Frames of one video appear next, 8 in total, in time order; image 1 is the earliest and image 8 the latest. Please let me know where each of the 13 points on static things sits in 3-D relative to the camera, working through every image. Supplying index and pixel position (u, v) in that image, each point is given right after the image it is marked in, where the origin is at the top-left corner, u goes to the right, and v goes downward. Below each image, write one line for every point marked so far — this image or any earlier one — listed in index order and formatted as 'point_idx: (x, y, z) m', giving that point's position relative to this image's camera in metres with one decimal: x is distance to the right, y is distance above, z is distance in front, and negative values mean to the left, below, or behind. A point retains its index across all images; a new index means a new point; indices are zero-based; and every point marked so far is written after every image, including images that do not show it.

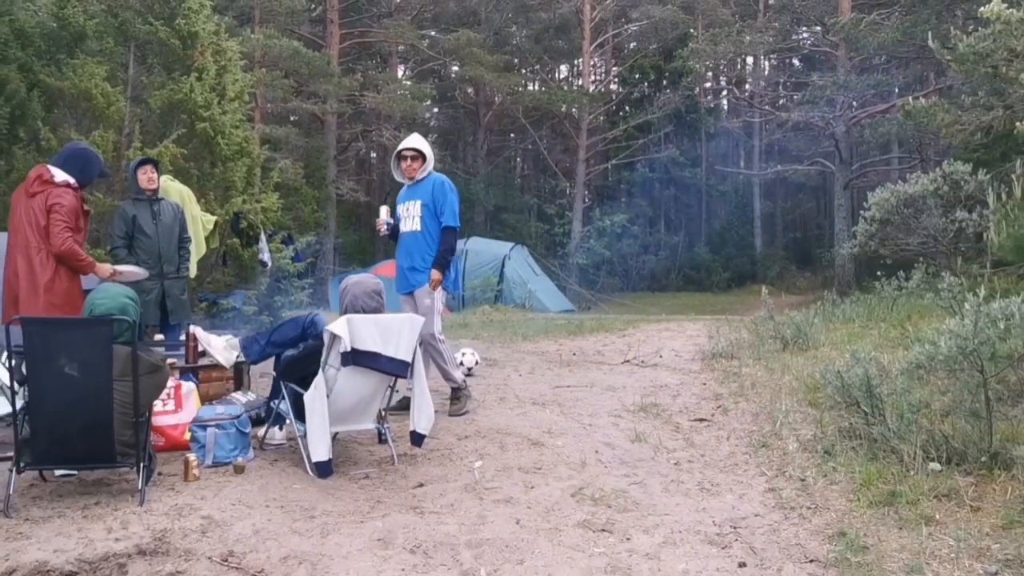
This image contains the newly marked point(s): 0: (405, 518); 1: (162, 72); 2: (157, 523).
0: (-0.4, -0.8, +3.6) m
1: (-3.2, +2.0, +9.2) m
2: (-1.2, -0.8, +3.4) m
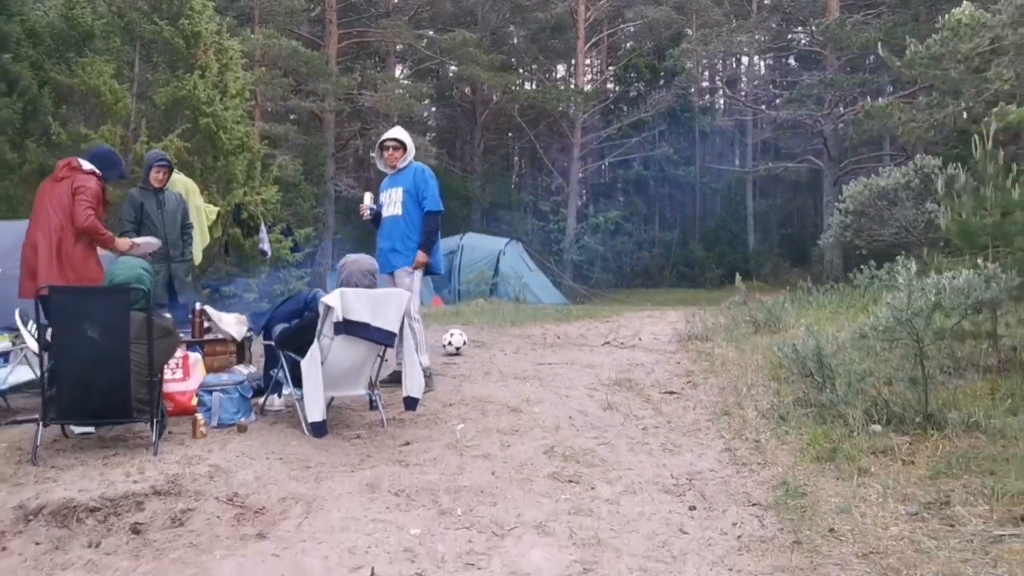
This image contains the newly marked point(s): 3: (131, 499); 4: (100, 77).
0: (-0.5, -0.7, +4.0) m
1: (-3.3, +2.1, +9.6) m
2: (-1.3, -0.7, +3.8) m
3: (-1.3, -0.7, +3.5) m
4: (-3.7, +1.9, +8.8) m
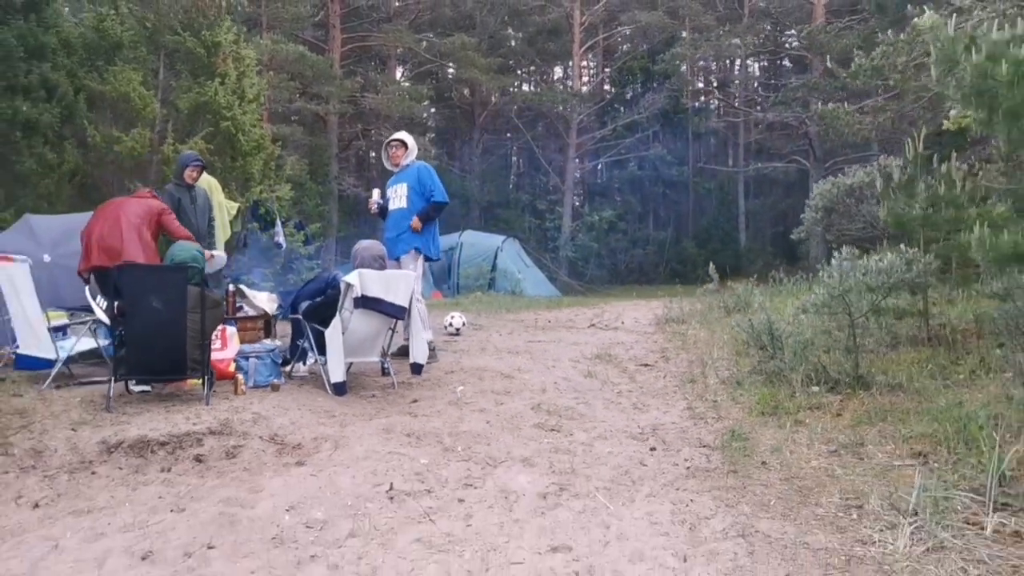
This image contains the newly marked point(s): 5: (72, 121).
0: (-0.5, -0.6, +4.8) m
1: (-3.4, +2.2, +10.4) m
2: (-1.3, -0.6, +4.6) m
3: (-1.4, -0.6, +4.3) m
4: (-3.7, +2.0, +9.6) m
5: (-4.1, +1.6, +9.3) m
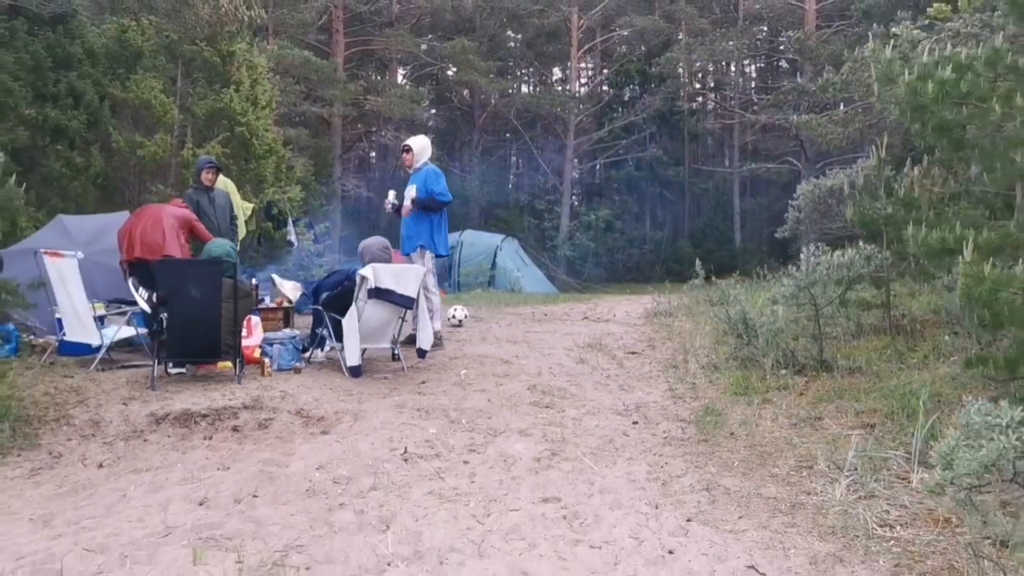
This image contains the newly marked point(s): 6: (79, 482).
0: (-0.5, -0.6, +5.4) m
1: (-3.4, +2.3, +11.0) m
2: (-1.4, -0.6, +5.2) m
3: (-1.4, -0.6, +4.9) m
4: (-3.7, +2.0, +10.2) m
5: (-4.2, +1.6, +9.9) m
6: (-1.8, -0.8, +4.1) m
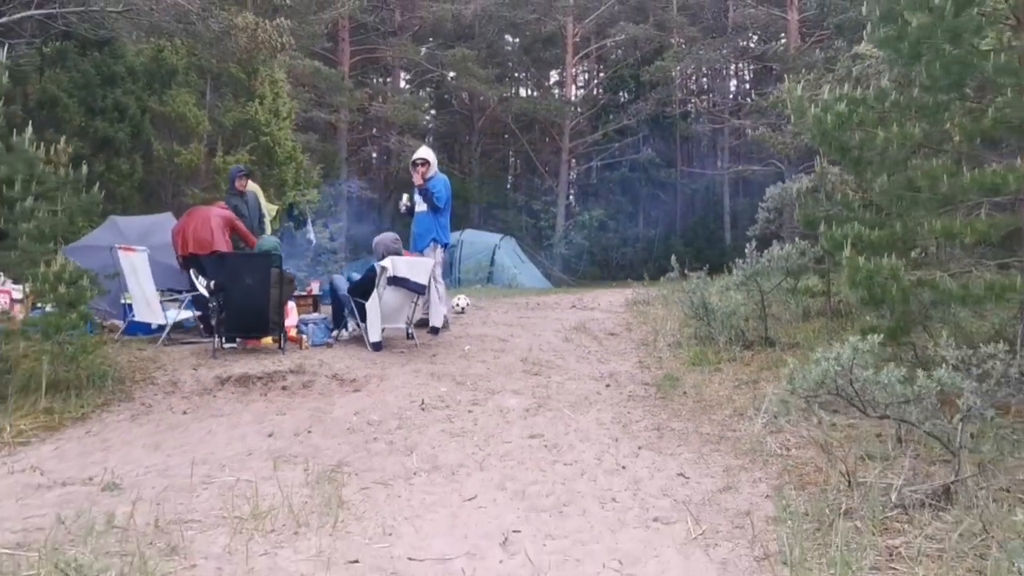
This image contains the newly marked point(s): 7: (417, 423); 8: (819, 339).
0: (-0.6, -0.5, +6.6) m
1: (-3.4, +2.3, +12.2) m
2: (-1.4, -0.5, +6.4) m
3: (-1.4, -0.5, +6.1) m
4: (-3.8, +2.1, +11.4) m
5: (-4.2, +1.7, +11.1) m
6: (-1.8, -0.7, +5.2) m
7: (-0.5, -0.7, +5.3) m
8: (+2.2, -0.4, +7.2) m
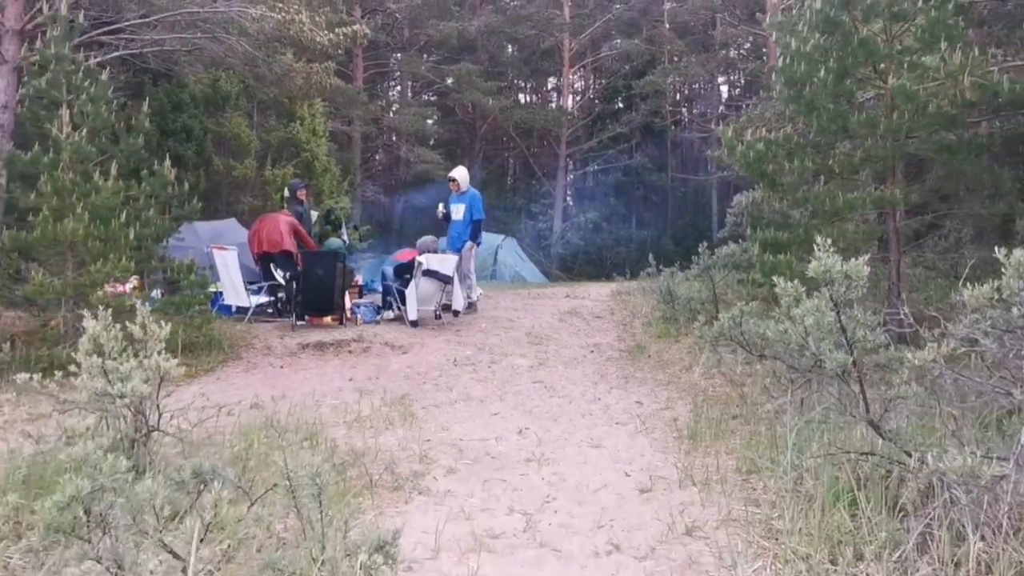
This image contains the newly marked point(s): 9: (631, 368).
0: (-0.5, -0.4, +8.6) m
1: (-3.4, +2.4, +14.2) m
2: (-1.3, -0.4, +8.4) m
3: (-1.4, -0.4, +8.1) m
4: (-3.7, +2.2, +13.4) m
5: (-4.1, +1.8, +13.1) m
6: (-1.7, -0.6, +7.3) m
7: (-0.4, -0.6, +7.3) m
8: (+2.3, -0.3, +9.3) m
9: (+0.9, -0.6, +7.6) m
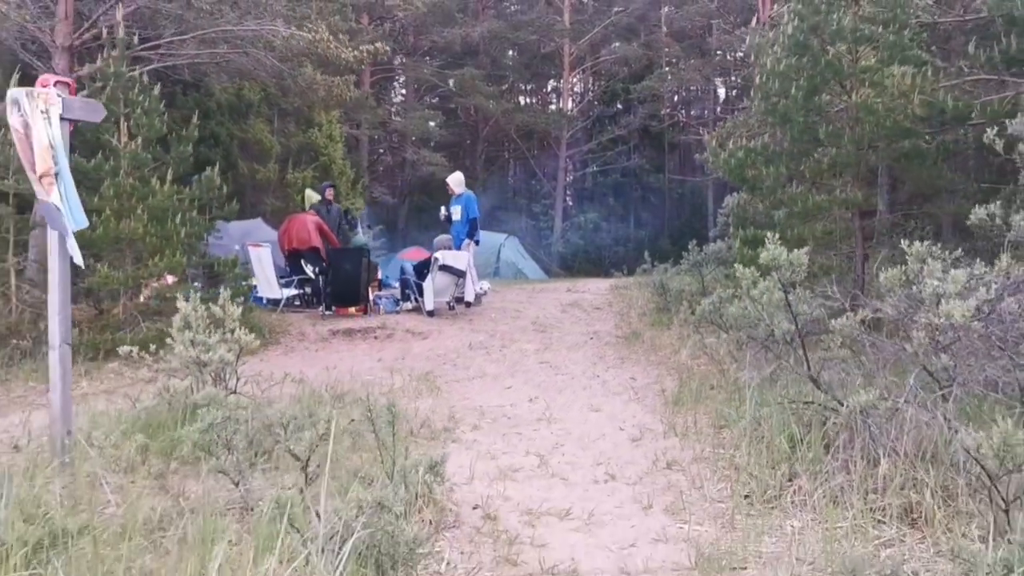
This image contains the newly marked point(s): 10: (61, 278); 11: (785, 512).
0: (-0.4, -0.4, +9.6) m
1: (-3.3, +2.5, +15.2) m
2: (-1.3, -0.3, +9.4) m
3: (-1.3, -0.4, +9.1) m
4: (-3.6, +2.2, +14.3) m
5: (-4.1, +1.9, +14.1) m
6: (-1.6, -0.6, +8.2) m
7: (-0.4, -0.6, +8.2) m
8: (+2.4, -0.2, +10.2) m
9: (+1.0, -0.5, +8.6) m
10: (-2.0, +0.1, +4.4) m
11: (+1.0, -0.8, +3.7) m
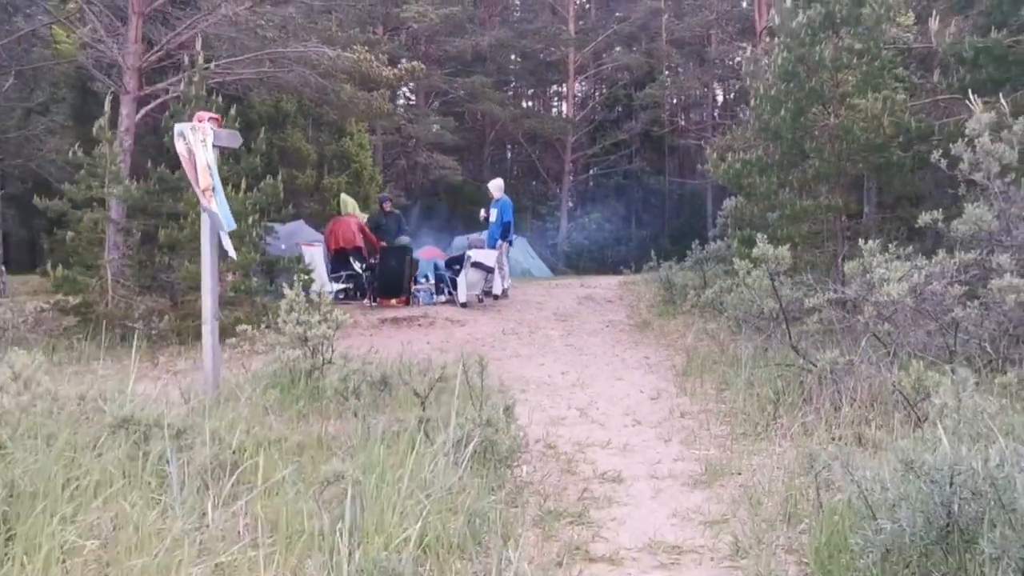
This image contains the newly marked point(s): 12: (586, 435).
0: (-0.2, -0.3, +10.9) m
1: (-3.1, +2.5, +16.5) m
2: (-1.0, -0.3, +10.6) m
3: (-1.0, -0.3, +10.4) m
4: (-3.4, +2.3, +15.6) m
5: (-3.8, +1.9, +15.4) m
6: (-1.4, -0.5, +9.5) m
7: (-0.1, -0.5, +9.5) m
8: (+2.6, -0.1, +11.5) m
9: (+1.3, -0.5, +9.9) m
10: (-1.7, +0.1, +5.7) m
11: (+1.3, -0.8, +5.0) m
12: (+0.4, -0.8, +5.4) m
